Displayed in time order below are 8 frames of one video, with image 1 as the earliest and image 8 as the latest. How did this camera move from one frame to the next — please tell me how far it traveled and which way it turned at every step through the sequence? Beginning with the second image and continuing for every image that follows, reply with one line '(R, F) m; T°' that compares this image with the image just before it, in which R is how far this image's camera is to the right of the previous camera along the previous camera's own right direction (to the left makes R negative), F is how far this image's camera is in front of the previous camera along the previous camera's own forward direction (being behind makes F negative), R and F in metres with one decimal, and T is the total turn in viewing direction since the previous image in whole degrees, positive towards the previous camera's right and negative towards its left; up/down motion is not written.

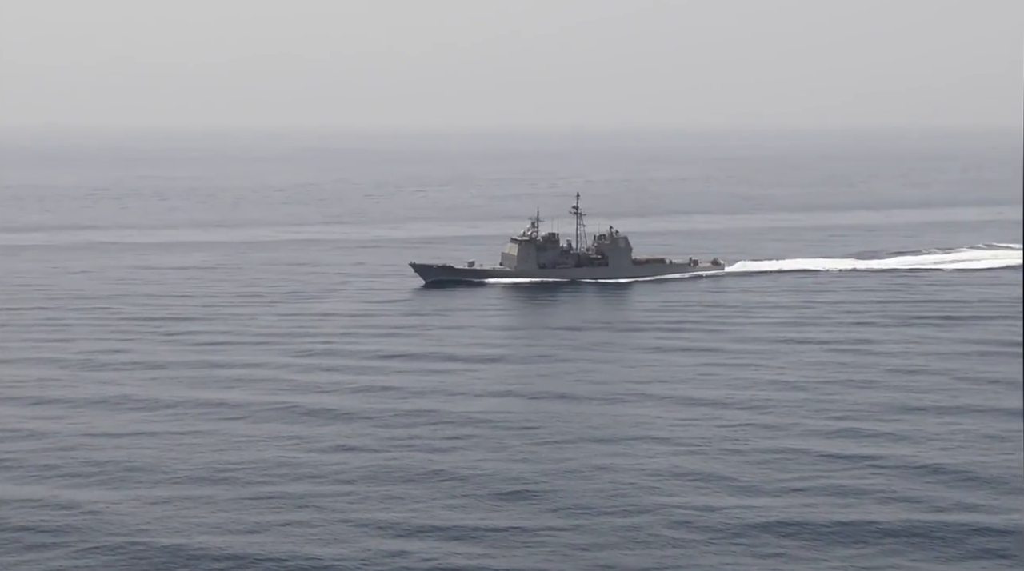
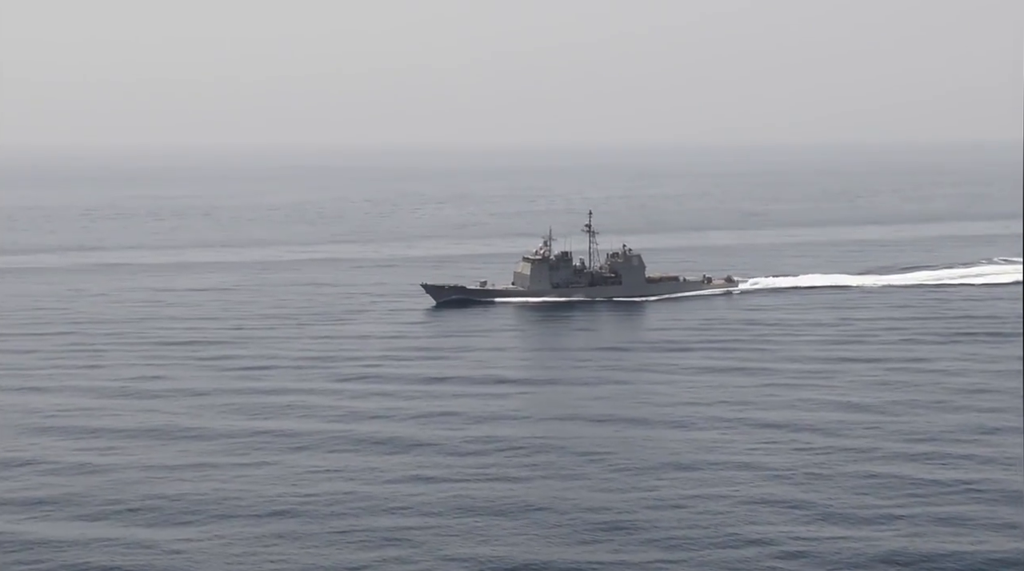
(-1.7, +1.2) m; 0°
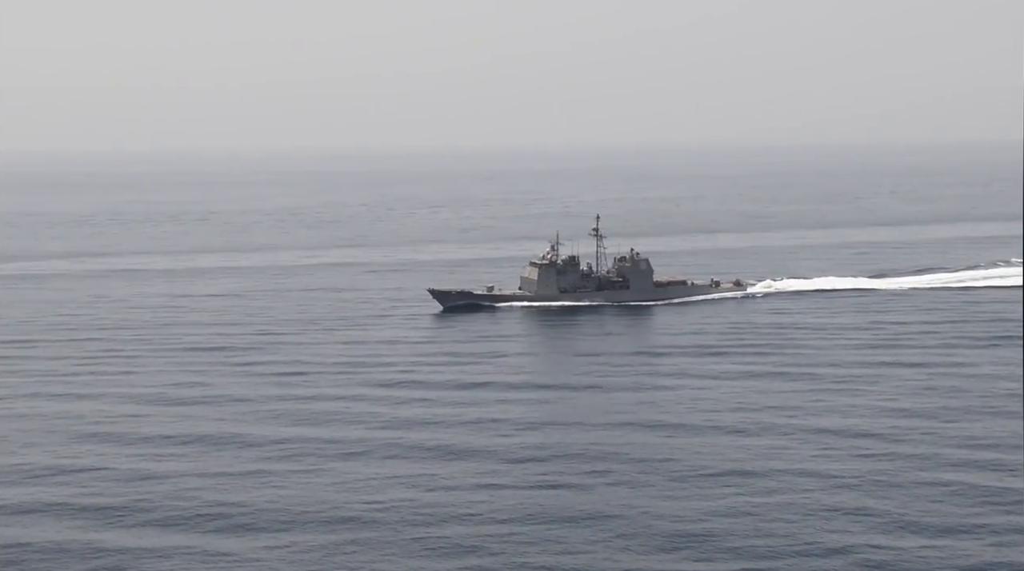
(-1.5, +0.3) m; 0°
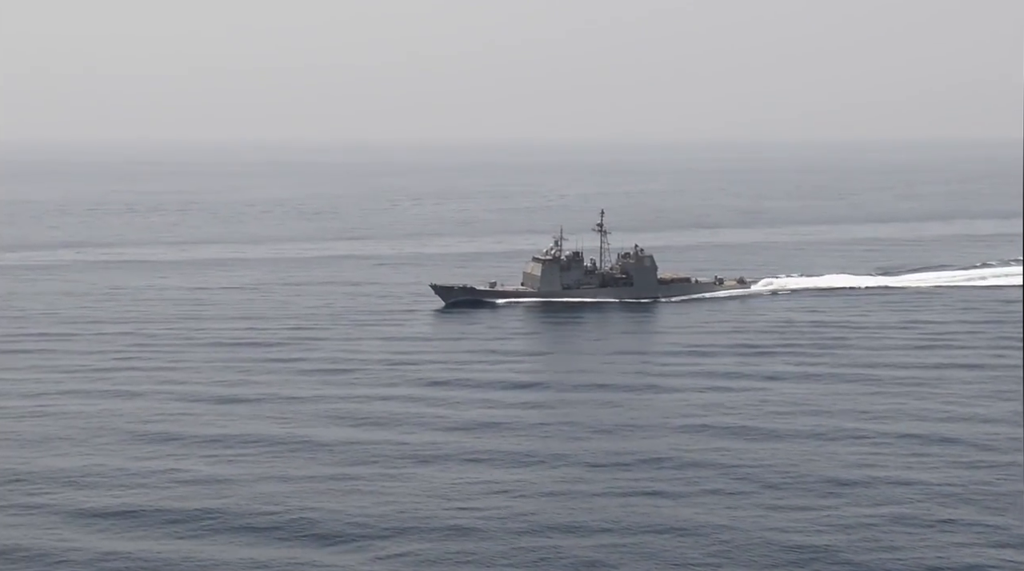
(-2.4, +1.1) m; +1°
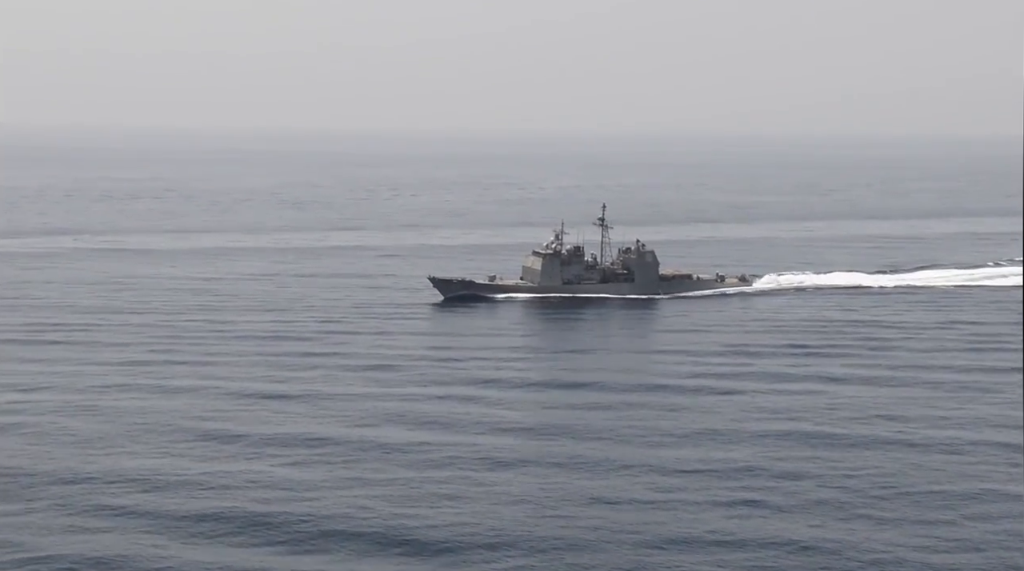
(-2.5, +1.4) m; +1°
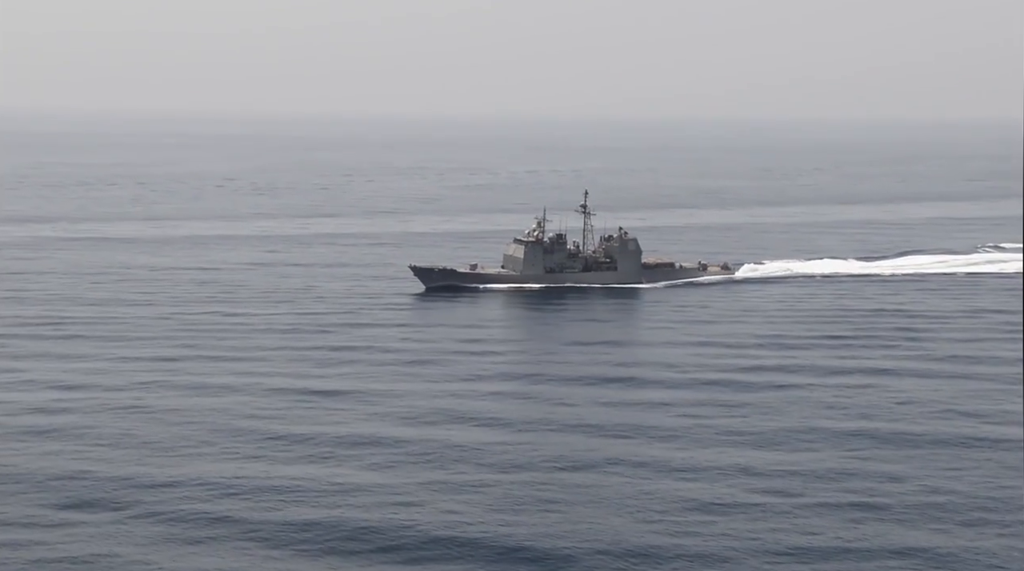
(-3.0, +1.2) m; +2°
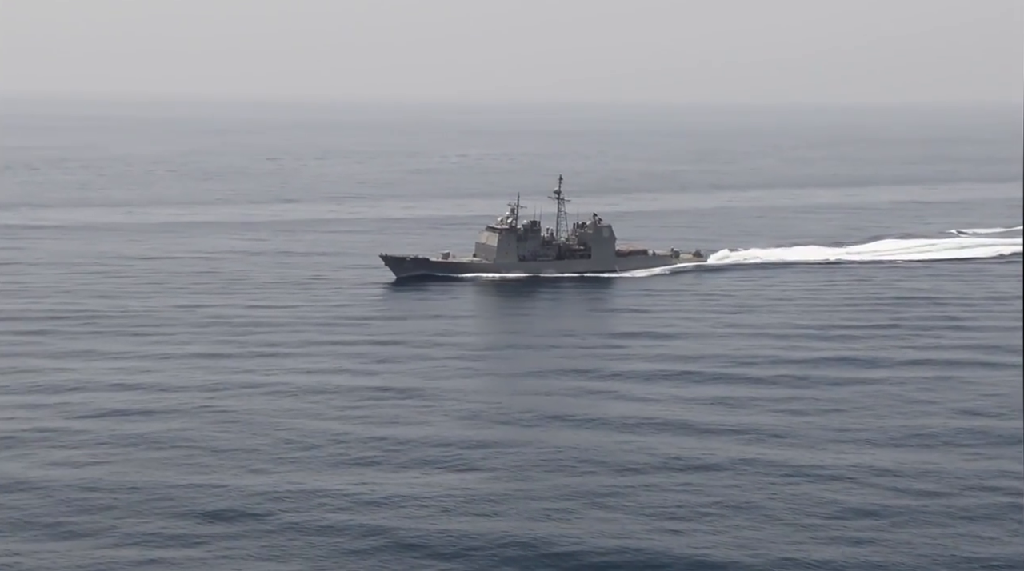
(-4.3, +1.3) m; +2°
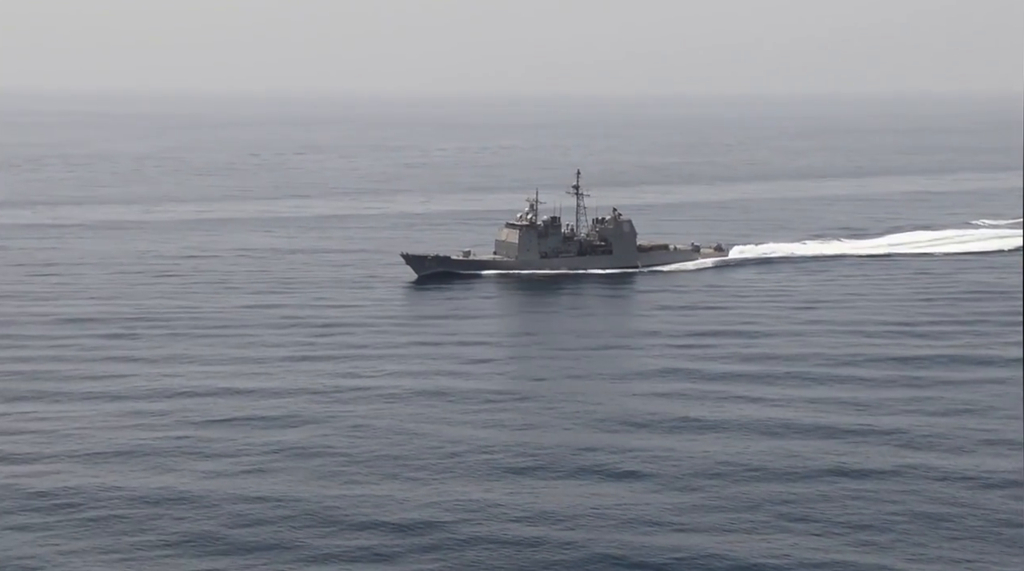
(-3.8, +0.8) m; +1°
